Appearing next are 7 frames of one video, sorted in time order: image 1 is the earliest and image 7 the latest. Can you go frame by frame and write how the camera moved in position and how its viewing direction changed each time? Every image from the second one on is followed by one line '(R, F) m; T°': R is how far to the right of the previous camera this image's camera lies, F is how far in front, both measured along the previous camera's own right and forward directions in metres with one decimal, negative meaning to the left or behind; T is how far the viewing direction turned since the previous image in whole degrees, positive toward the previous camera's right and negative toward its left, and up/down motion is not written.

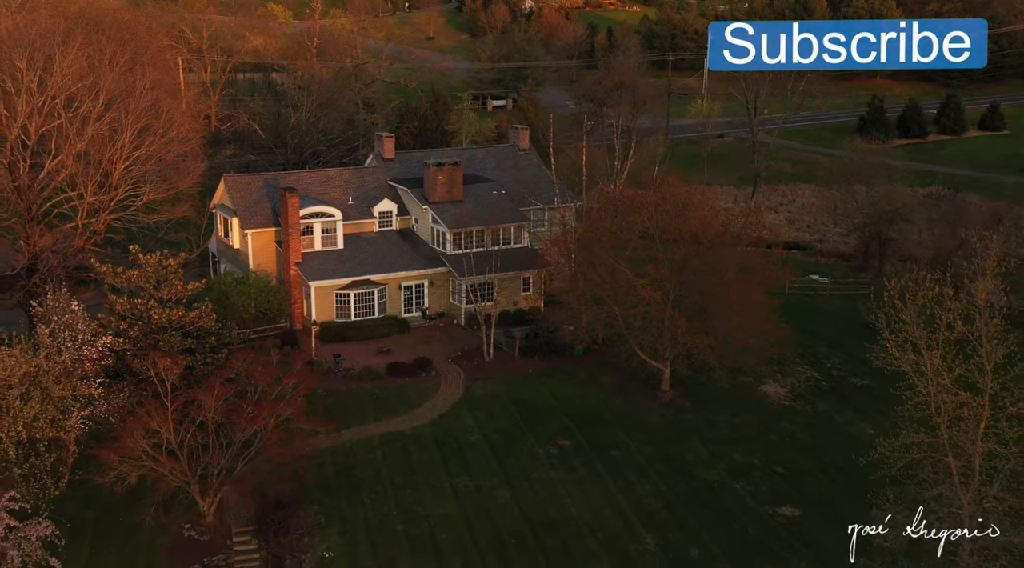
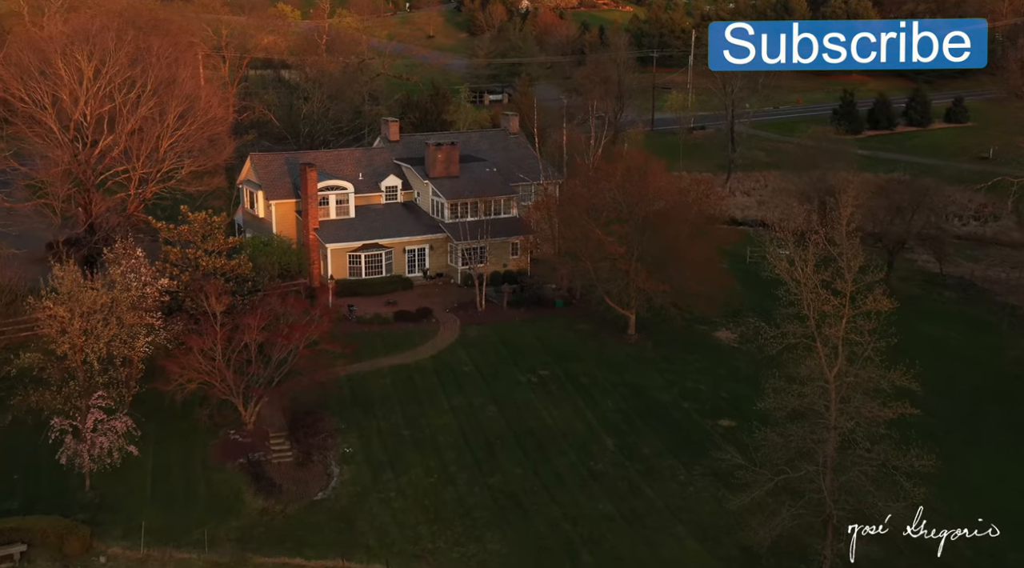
(+0.5, -6.6) m; 0°
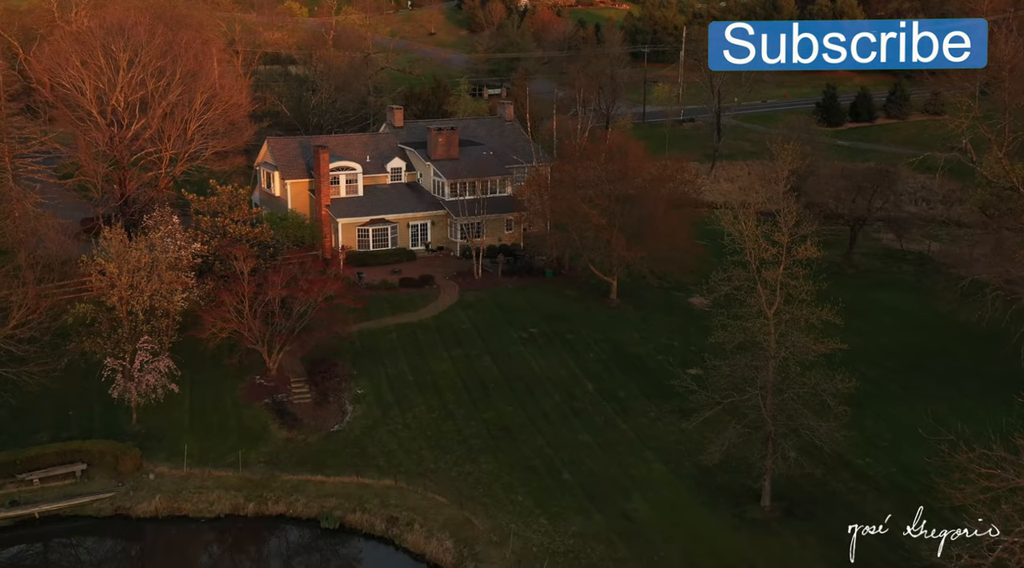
(+0.3, -4.9) m; 0°
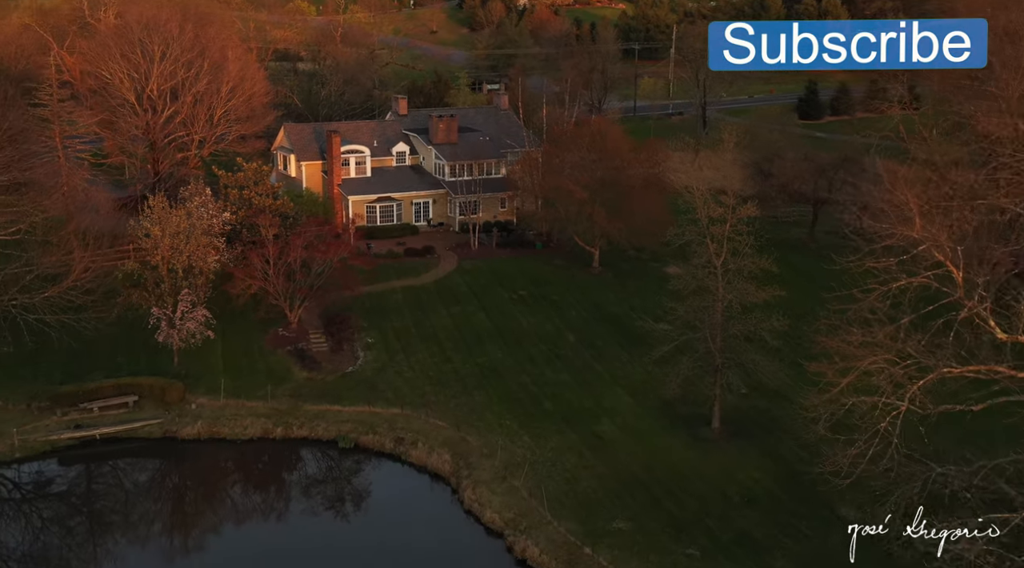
(+0.4, -5.8) m; 0°
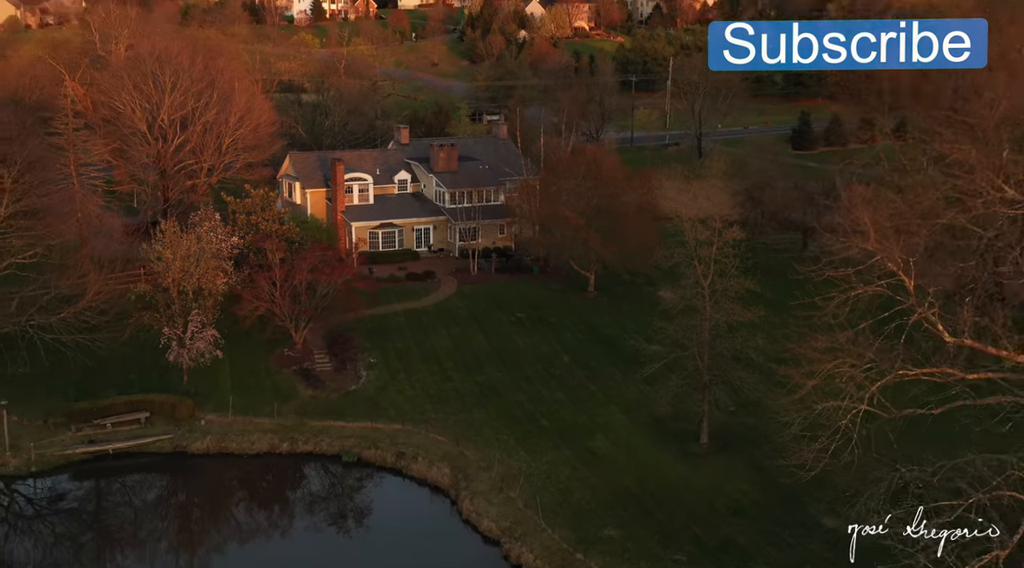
(+0.1, -1.7) m; 0°
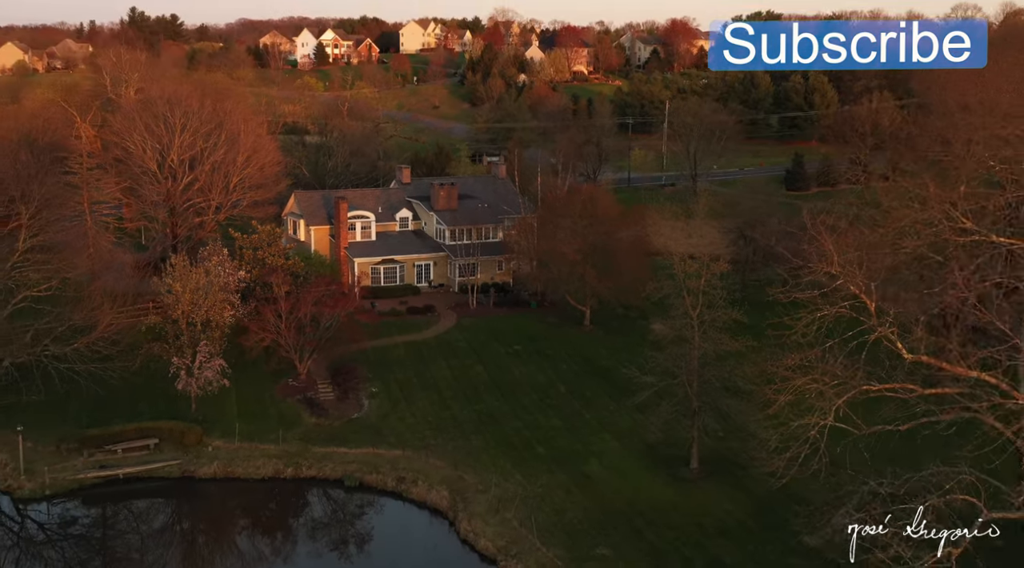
(+0.1, -1.7) m; 0°
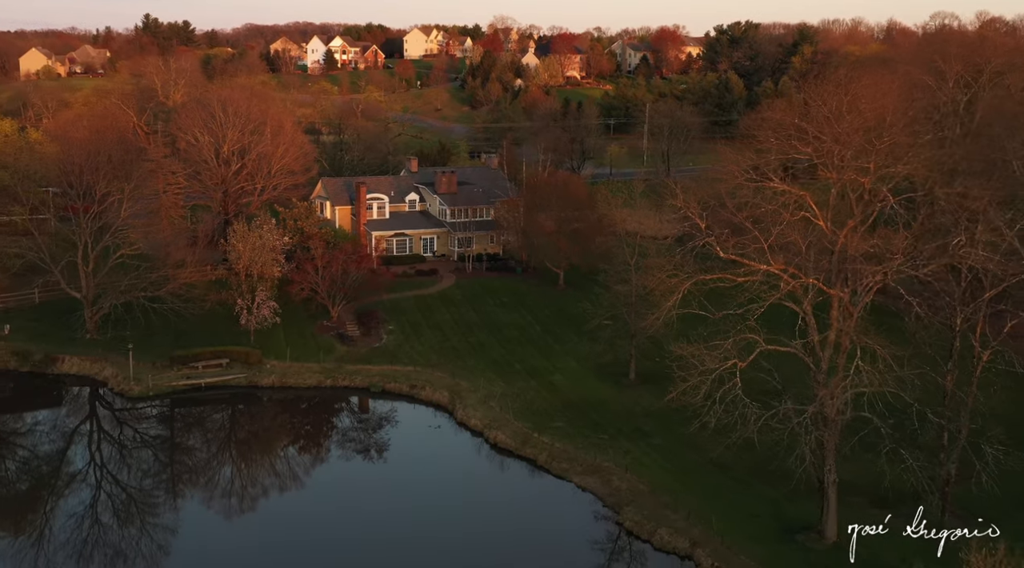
(+0.8, -13.9) m; 0°
